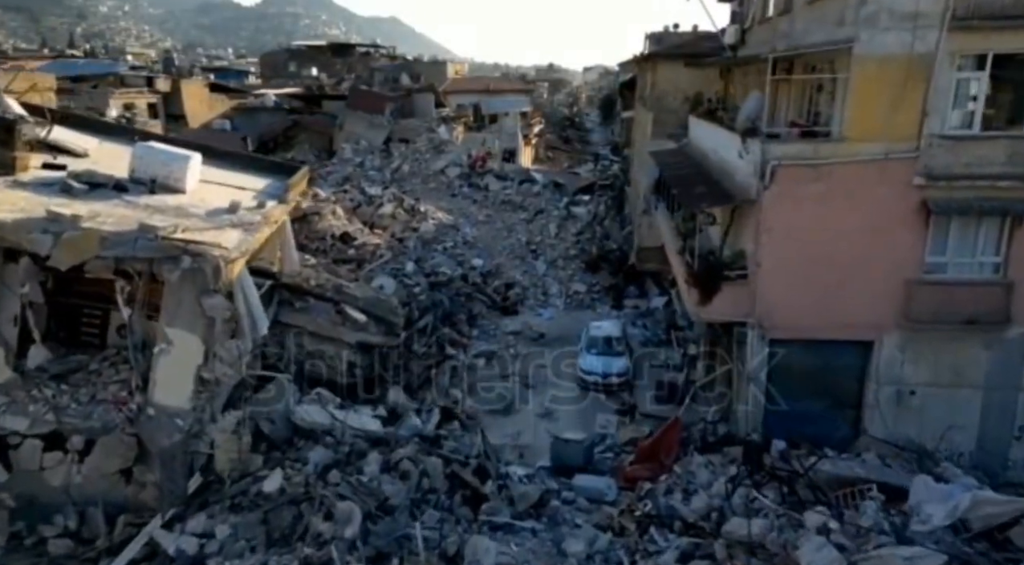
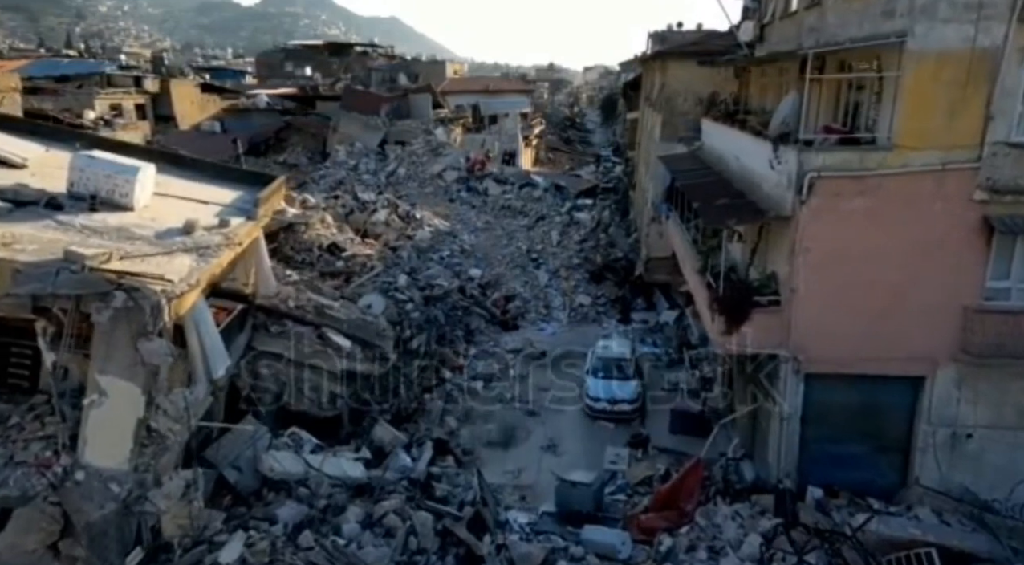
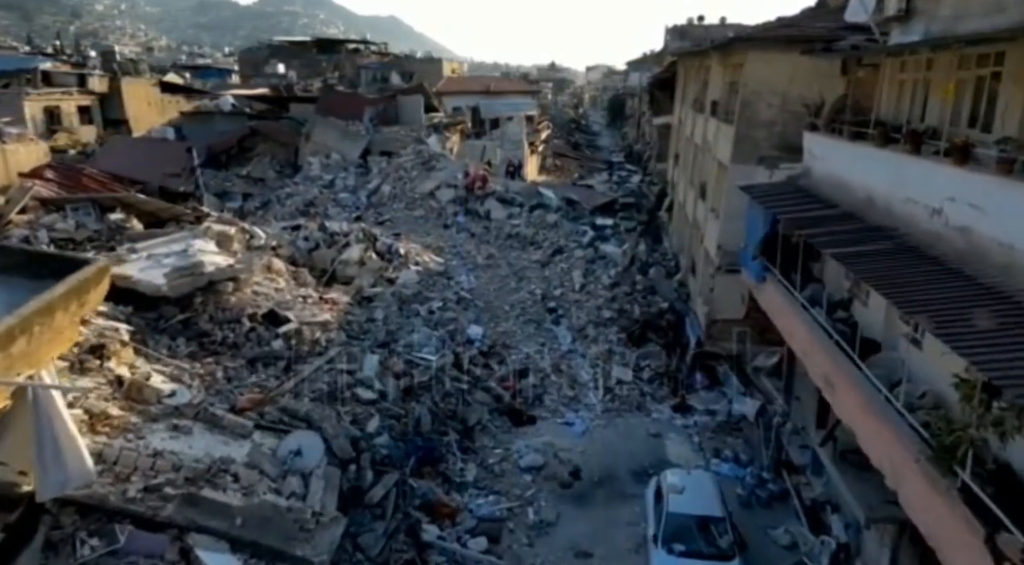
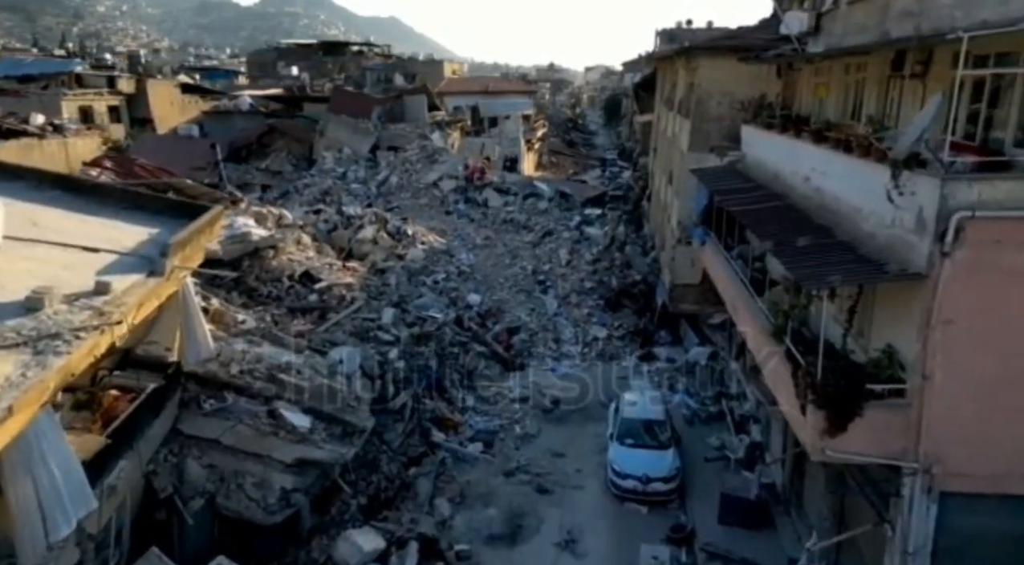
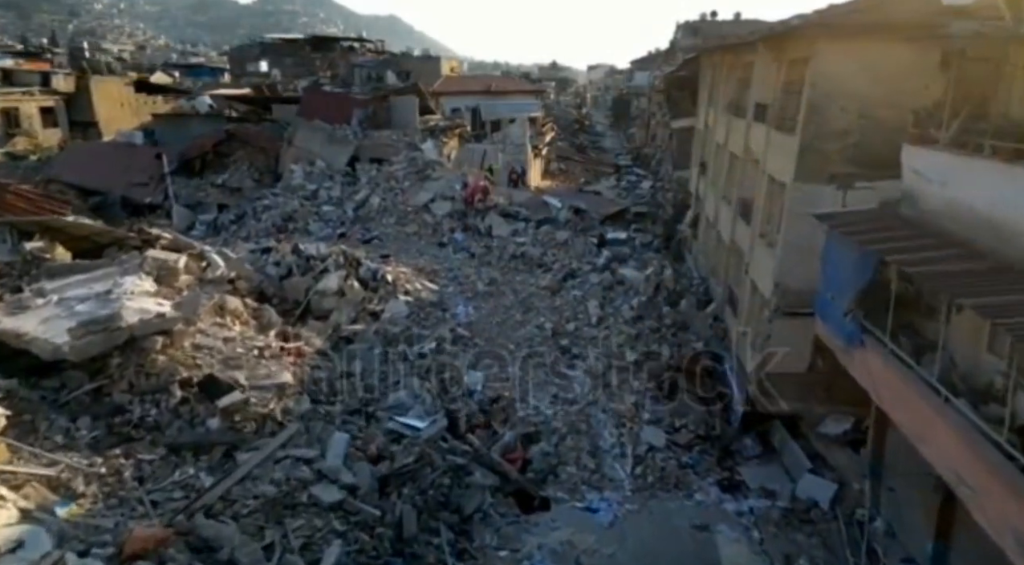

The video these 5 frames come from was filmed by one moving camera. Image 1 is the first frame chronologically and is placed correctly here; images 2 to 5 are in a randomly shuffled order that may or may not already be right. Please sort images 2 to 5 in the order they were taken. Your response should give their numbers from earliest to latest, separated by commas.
2, 4, 3, 5
